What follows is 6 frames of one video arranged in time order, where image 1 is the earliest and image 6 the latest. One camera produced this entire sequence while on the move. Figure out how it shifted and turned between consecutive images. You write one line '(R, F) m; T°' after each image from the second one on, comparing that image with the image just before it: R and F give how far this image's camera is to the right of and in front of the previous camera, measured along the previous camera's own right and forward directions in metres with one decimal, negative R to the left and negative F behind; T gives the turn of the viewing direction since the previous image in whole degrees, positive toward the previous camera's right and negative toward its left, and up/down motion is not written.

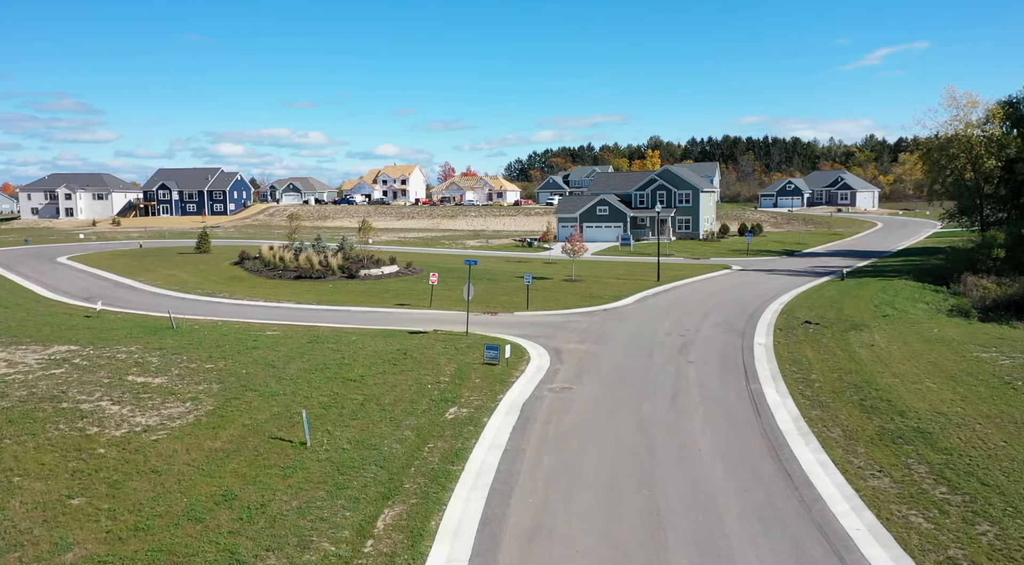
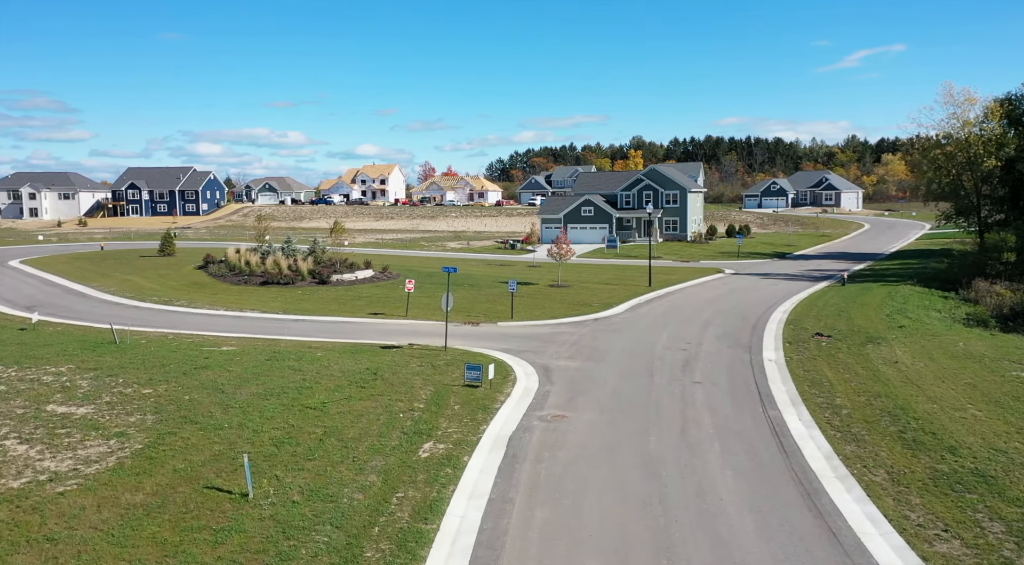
(-0.1, +2.6) m; +1°
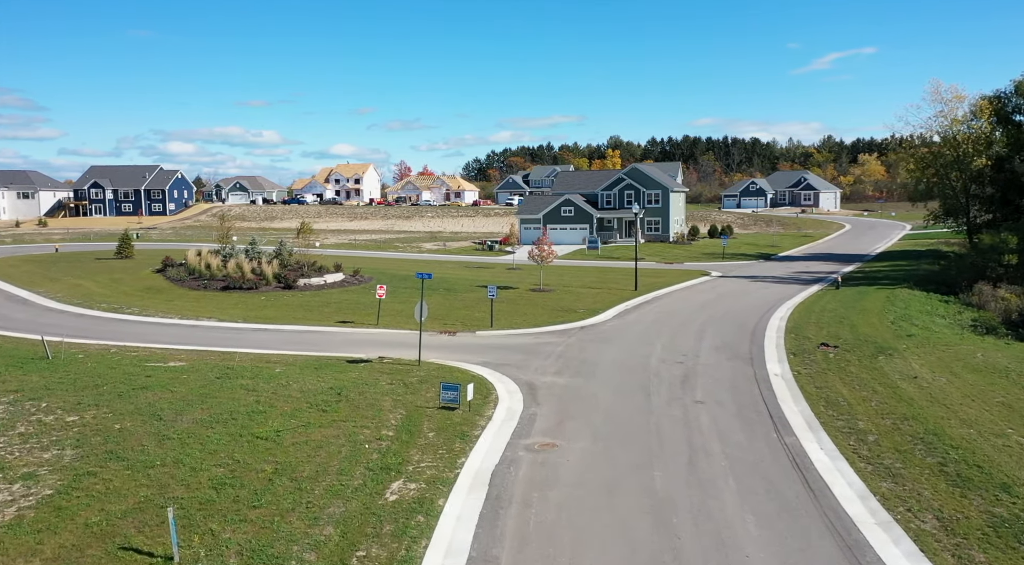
(-0.1, +2.2) m; +1°
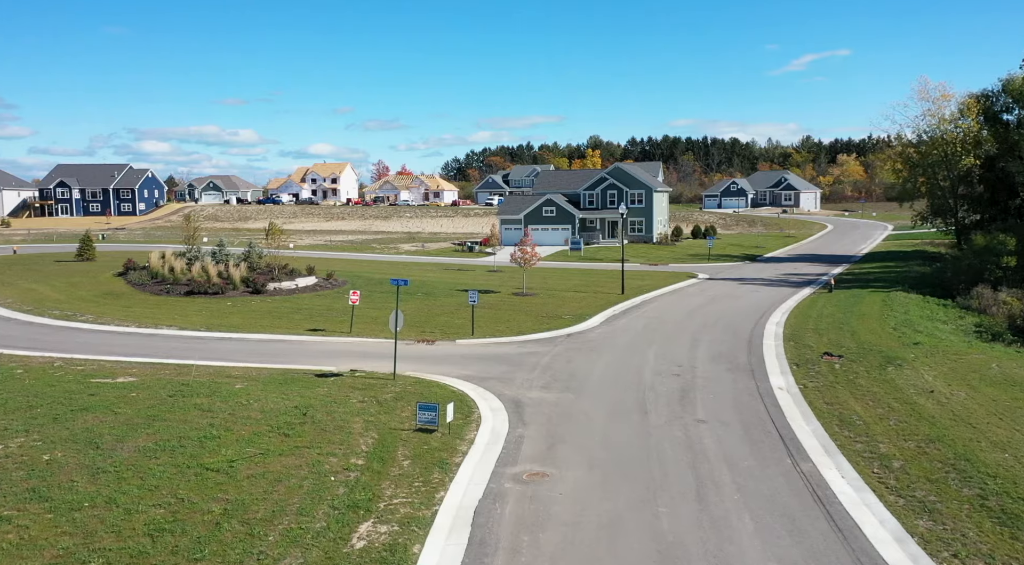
(-0.1, +1.7) m; +1°
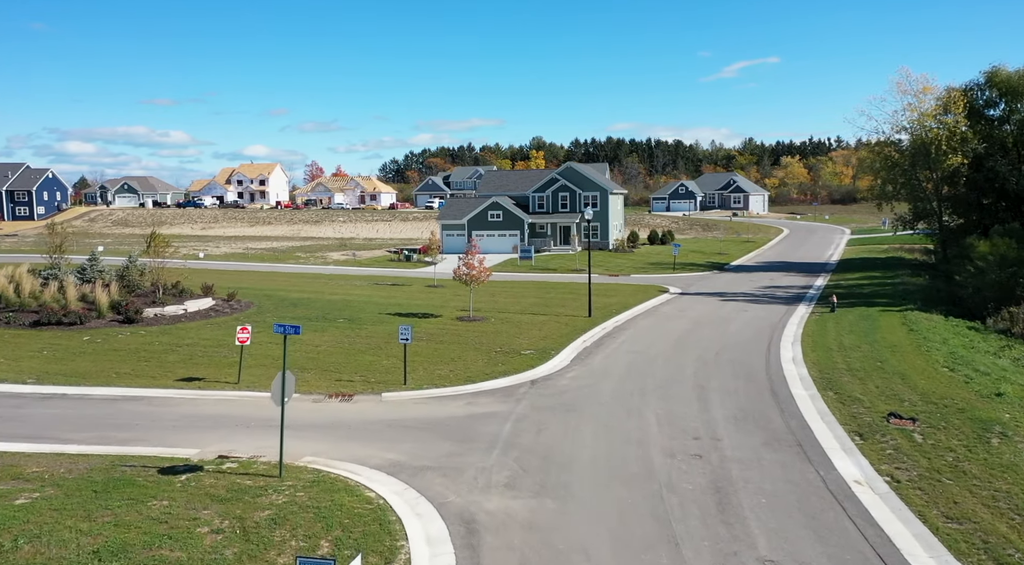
(-0.1, +6.7) m; +4°
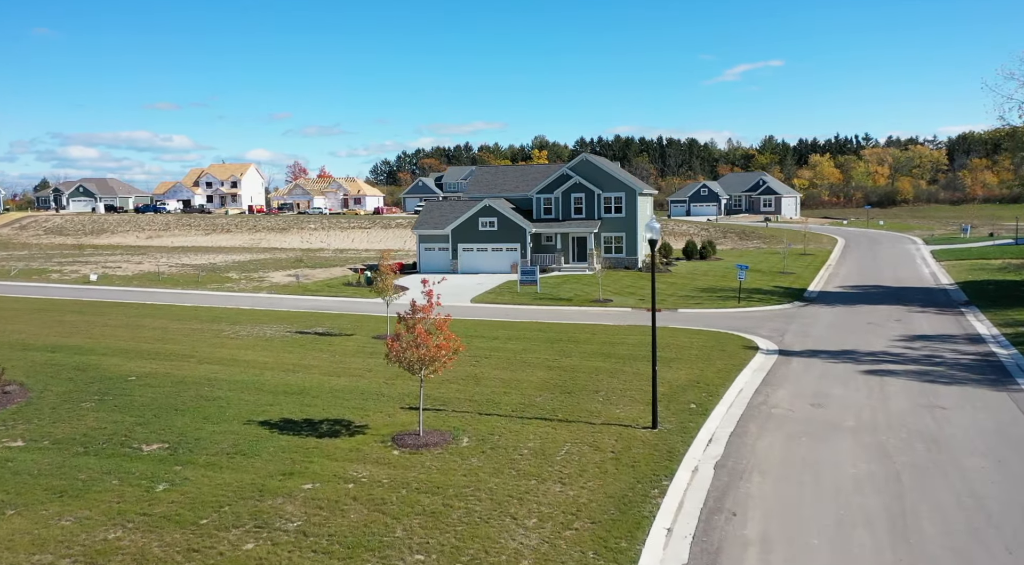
(+0.2, +15.3) m; 0°
